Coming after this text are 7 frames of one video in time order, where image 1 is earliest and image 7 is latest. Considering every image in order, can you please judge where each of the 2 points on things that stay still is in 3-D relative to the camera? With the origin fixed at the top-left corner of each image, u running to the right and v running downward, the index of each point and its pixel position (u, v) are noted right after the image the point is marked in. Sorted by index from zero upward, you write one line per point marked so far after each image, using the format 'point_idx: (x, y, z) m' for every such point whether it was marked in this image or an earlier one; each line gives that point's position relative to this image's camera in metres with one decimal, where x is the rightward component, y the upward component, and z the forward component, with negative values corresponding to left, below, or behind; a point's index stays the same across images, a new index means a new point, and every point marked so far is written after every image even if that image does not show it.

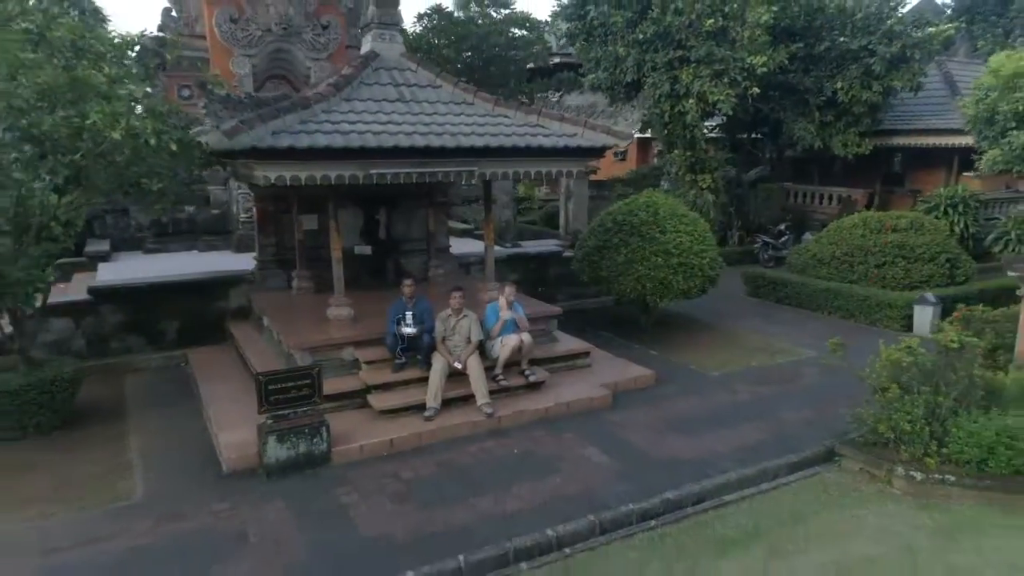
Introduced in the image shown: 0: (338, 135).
0: (-1.6, +1.4, +6.5) m
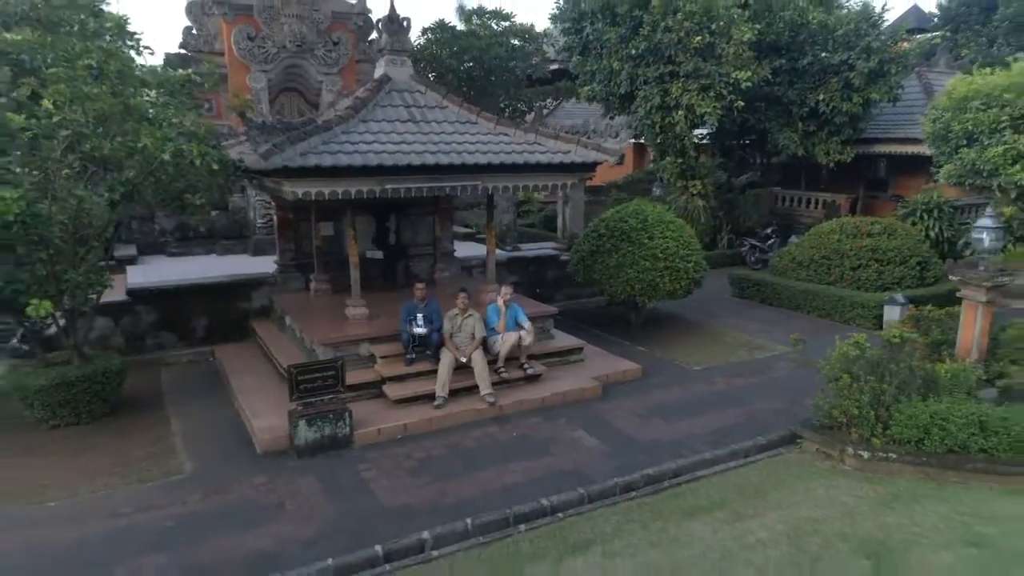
0: (-1.6, +1.3, +7.3) m
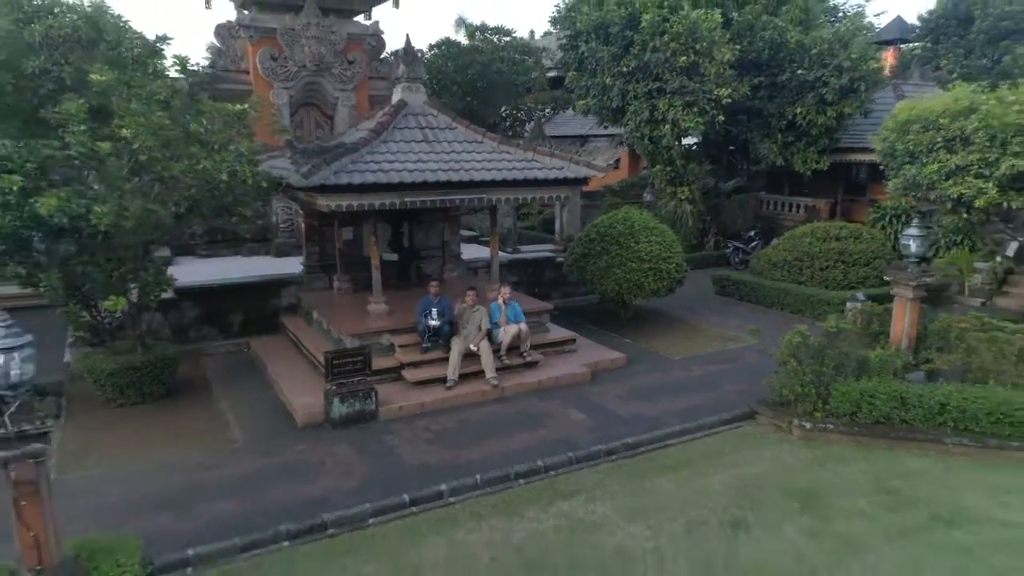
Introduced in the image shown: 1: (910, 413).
0: (-1.6, +1.4, +8.5) m
1: (+4.0, -1.2, +7.2) m
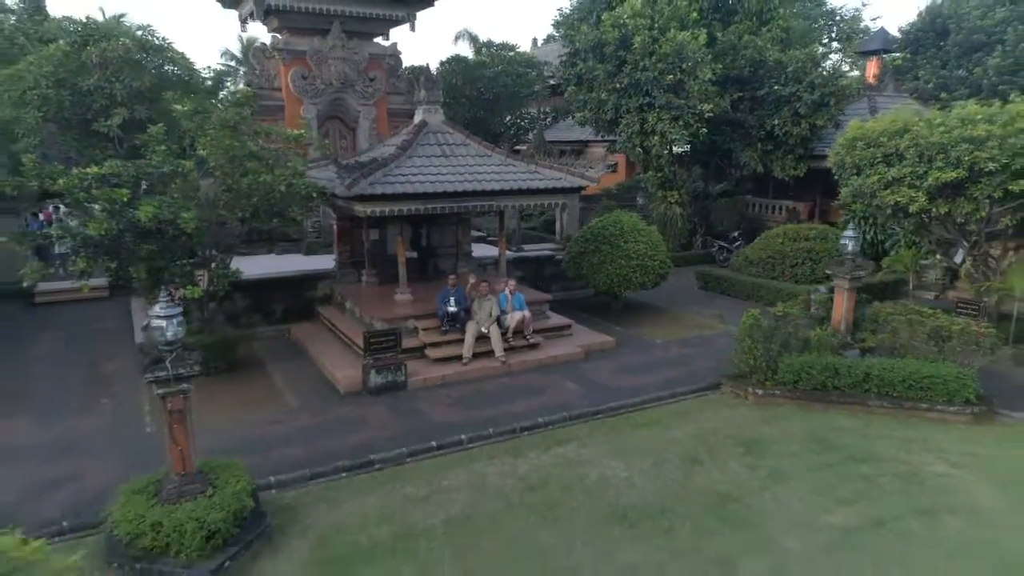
0: (-1.5, +1.5, +10.2) m
1: (+4.1, -1.1, +8.8) m
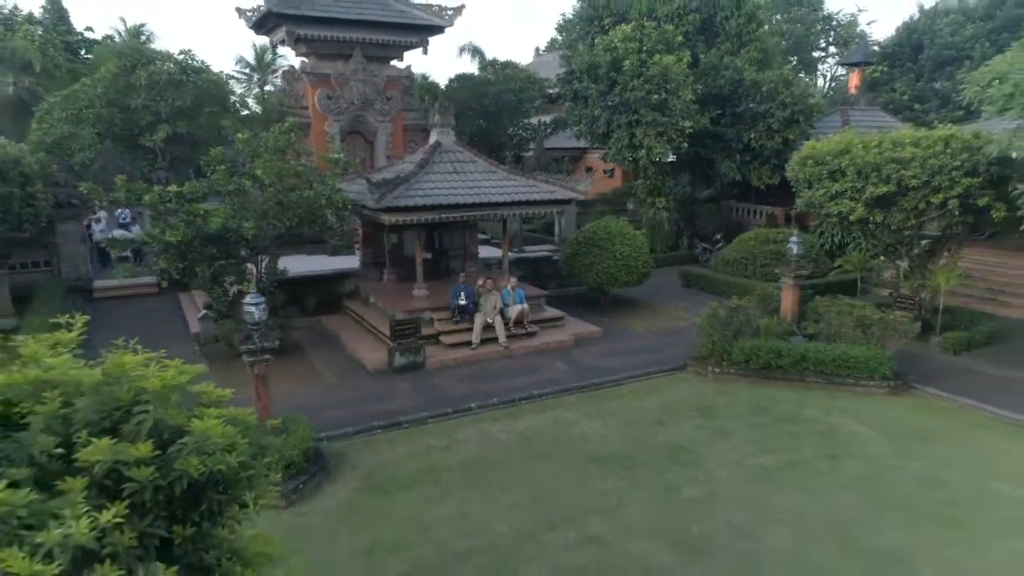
0: (-1.5, +1.5, +12.1) m
1: (+4.1, -1.1, +10.7) m
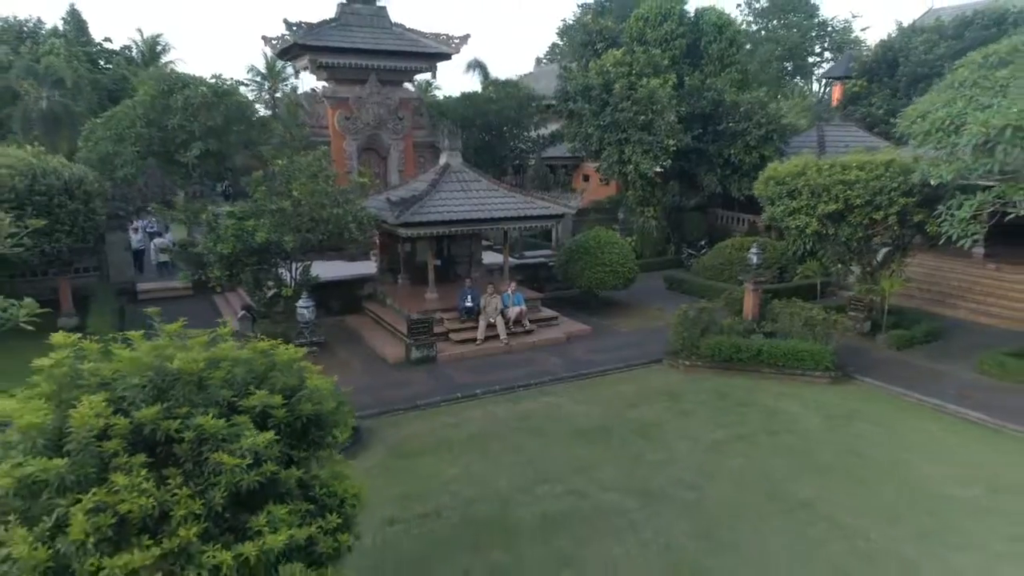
0: (-1.5, +1.5, +14.0) m
1: (+4.1, -1.2, +12.6) m
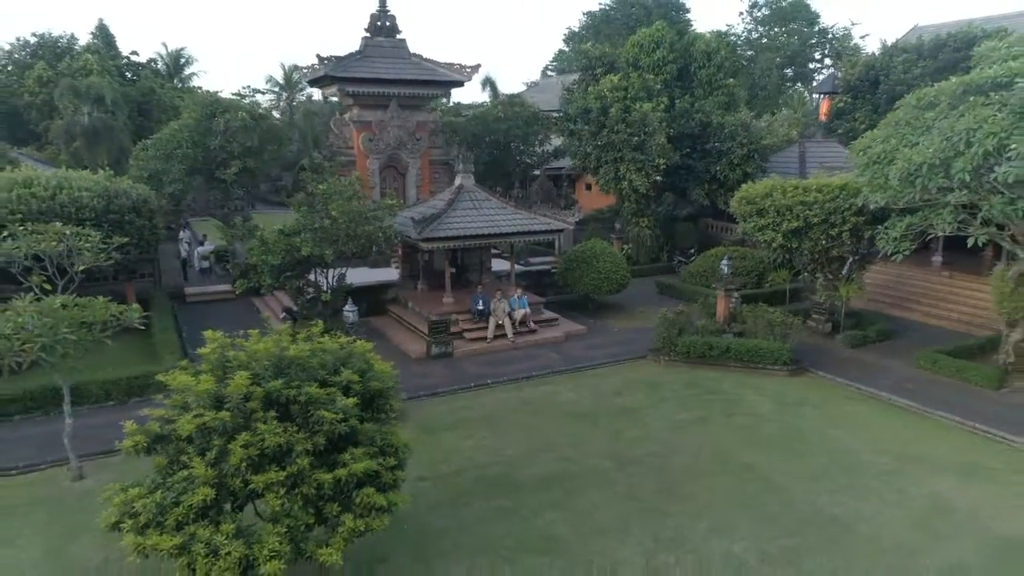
0: (-1.3, +1.3, +16.3) m
1: (+4.2, -1.3, +14.8) m
